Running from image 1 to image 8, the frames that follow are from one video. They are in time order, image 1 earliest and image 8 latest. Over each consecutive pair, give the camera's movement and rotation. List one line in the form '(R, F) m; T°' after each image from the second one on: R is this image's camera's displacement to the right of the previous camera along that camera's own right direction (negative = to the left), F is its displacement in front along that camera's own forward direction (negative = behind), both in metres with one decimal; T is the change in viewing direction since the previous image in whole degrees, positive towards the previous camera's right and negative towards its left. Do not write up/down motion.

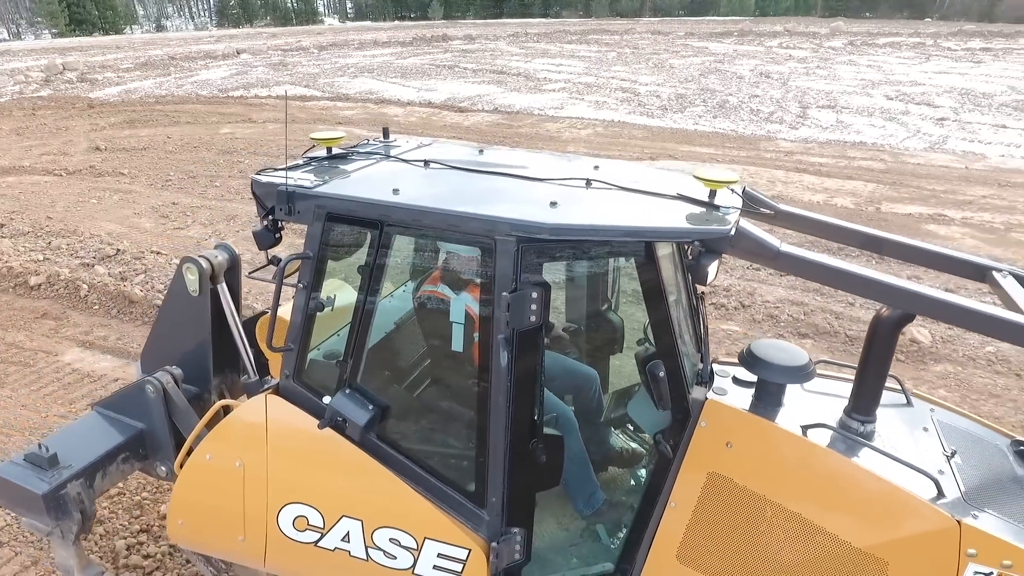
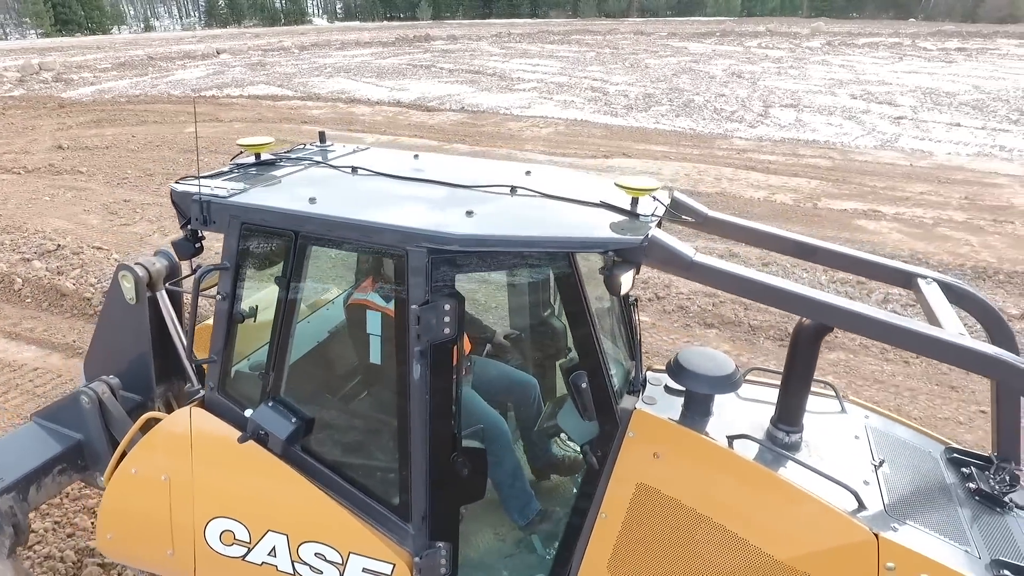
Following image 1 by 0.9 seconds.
(+0.3, -0.1) m; 0°
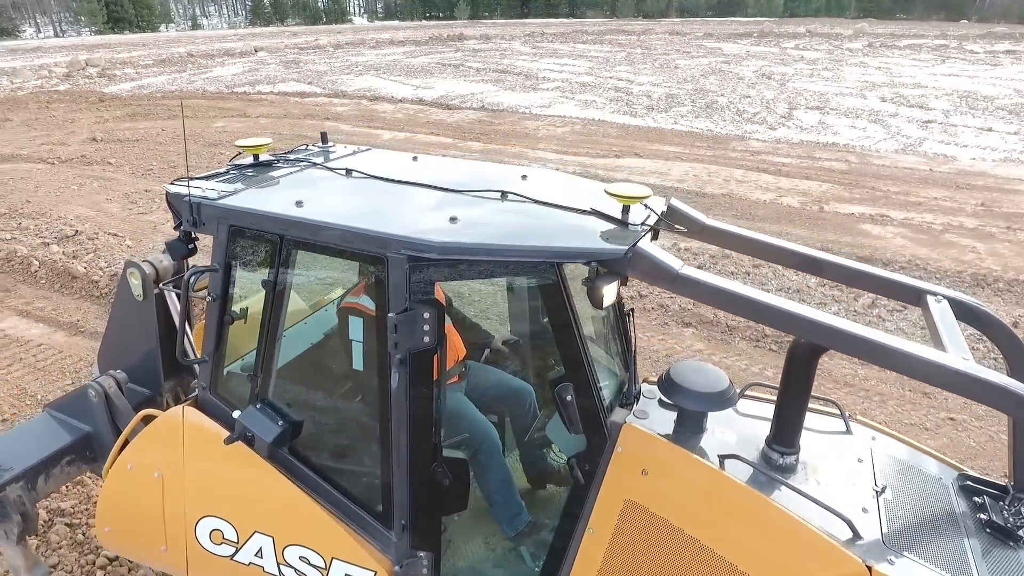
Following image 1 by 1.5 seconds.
(+0.2, -0.1) m; -3°
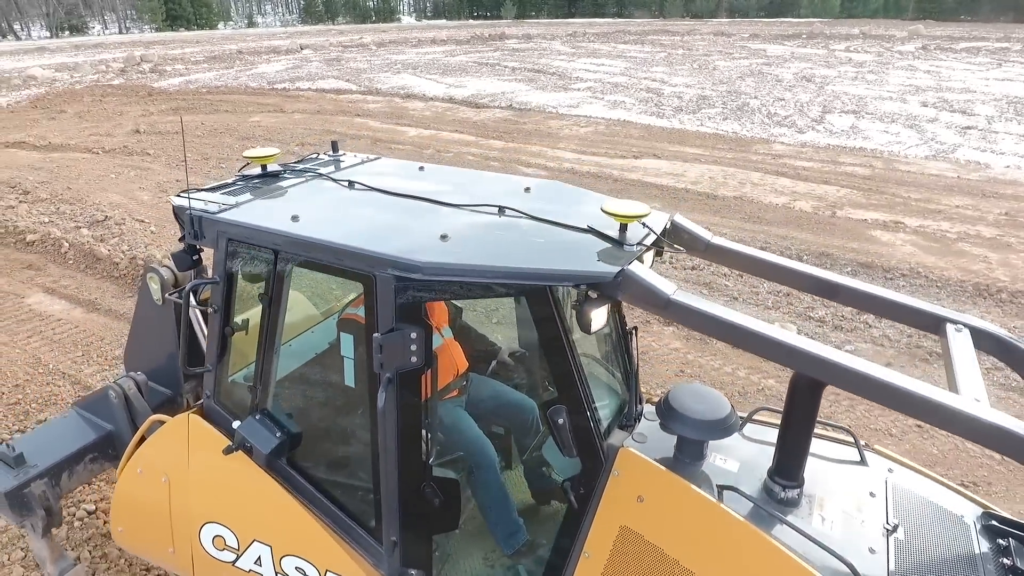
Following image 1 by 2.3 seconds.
(+0.2, -0.1) m; -4°
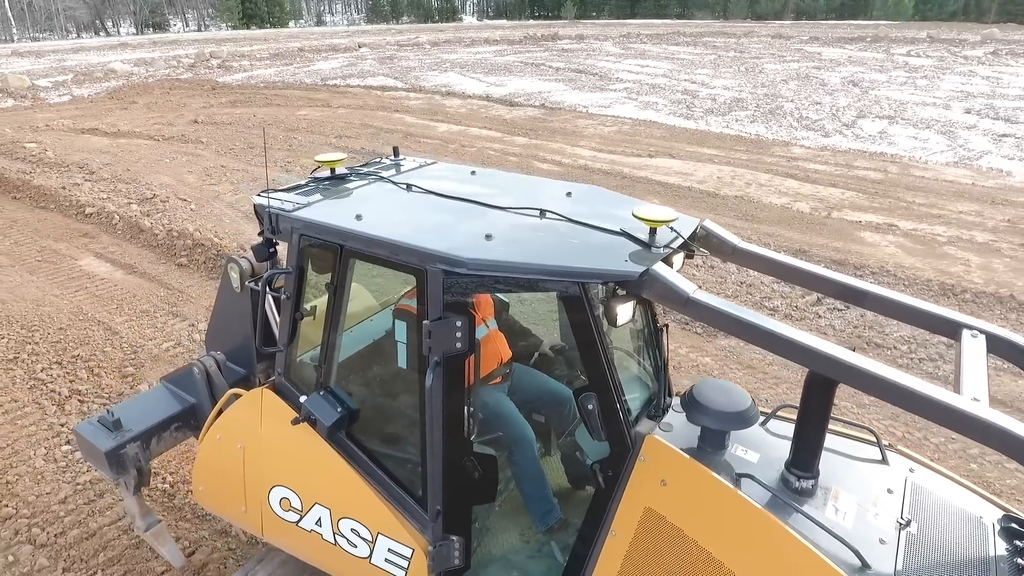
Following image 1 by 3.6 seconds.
(+0.4, -0.3) m; -5°
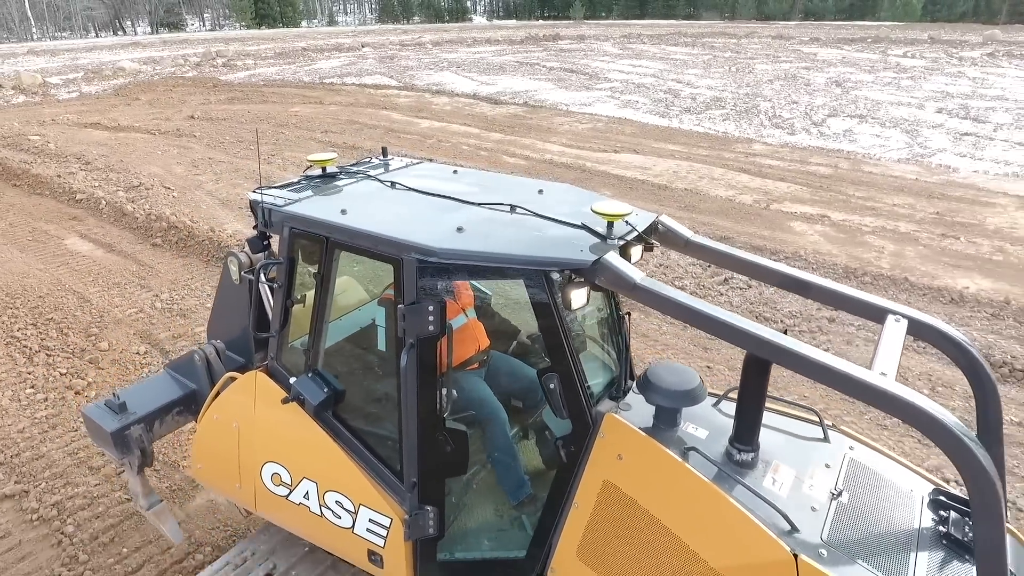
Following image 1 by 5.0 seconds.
(+0.4, -0.3) m; -1°
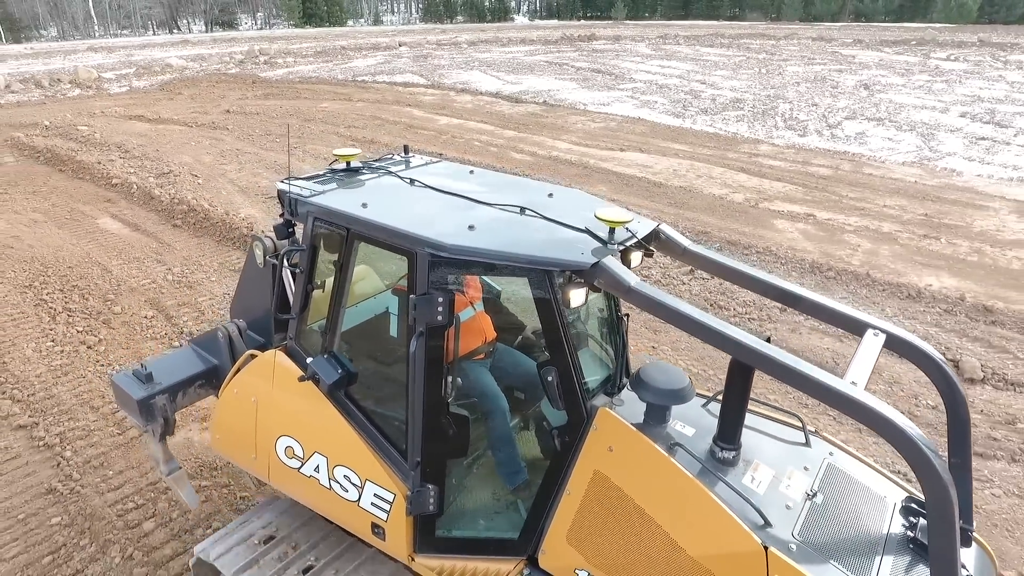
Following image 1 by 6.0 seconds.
(+0.3, -0.2) m; -4°
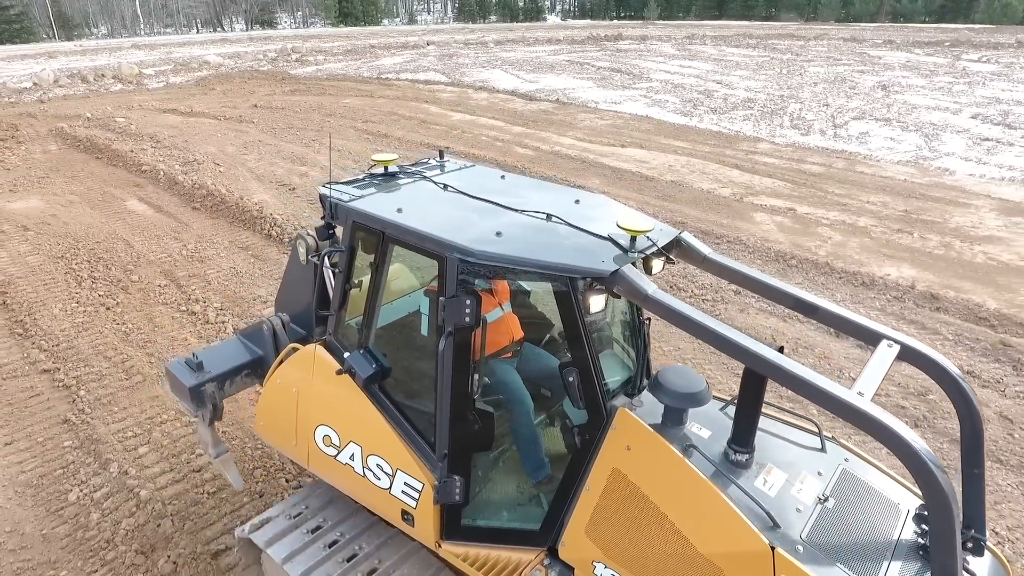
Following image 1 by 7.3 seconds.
(+0.3, -0.3) m; -3°
